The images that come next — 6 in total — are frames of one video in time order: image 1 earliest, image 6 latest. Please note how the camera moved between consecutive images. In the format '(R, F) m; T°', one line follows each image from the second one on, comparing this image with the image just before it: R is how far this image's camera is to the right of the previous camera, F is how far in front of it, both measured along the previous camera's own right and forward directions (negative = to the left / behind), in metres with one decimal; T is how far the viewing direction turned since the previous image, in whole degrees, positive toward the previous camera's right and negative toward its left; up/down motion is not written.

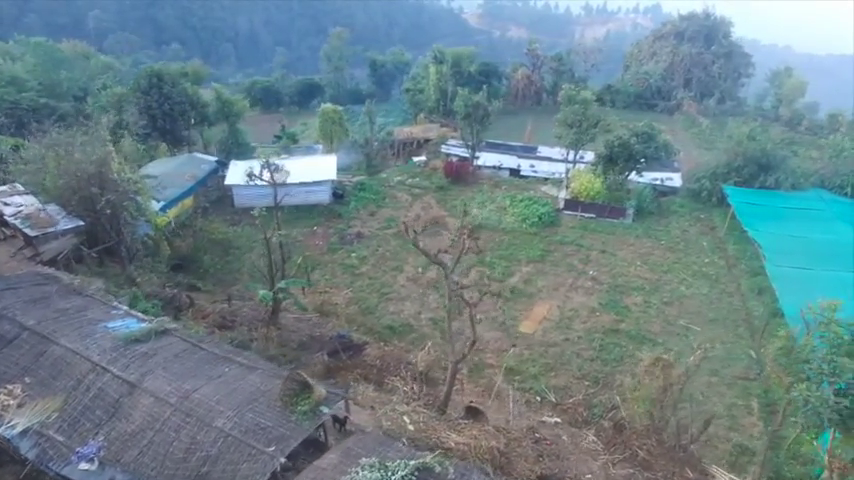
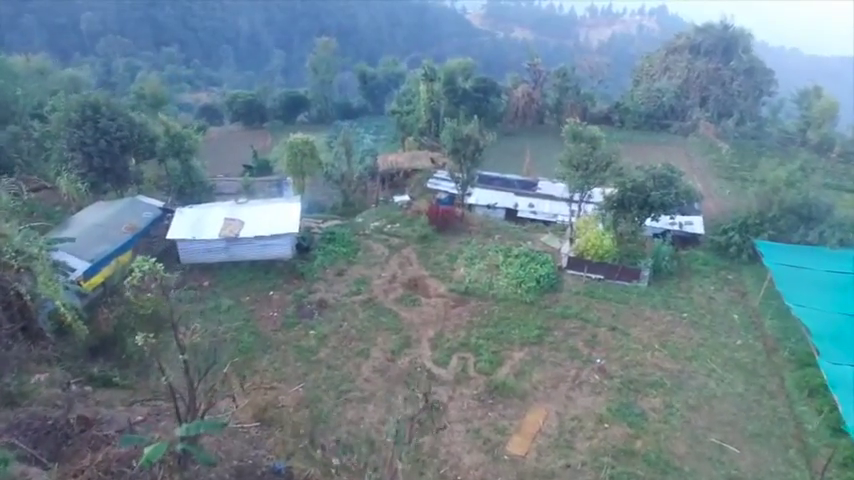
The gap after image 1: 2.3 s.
(+0.7, +2.8) m; 0°
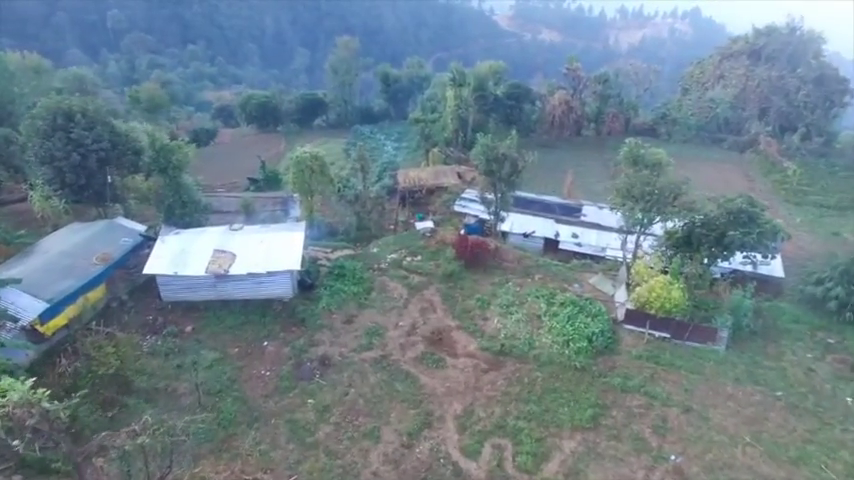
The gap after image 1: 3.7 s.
(-0.2, +2.7) m; -2°
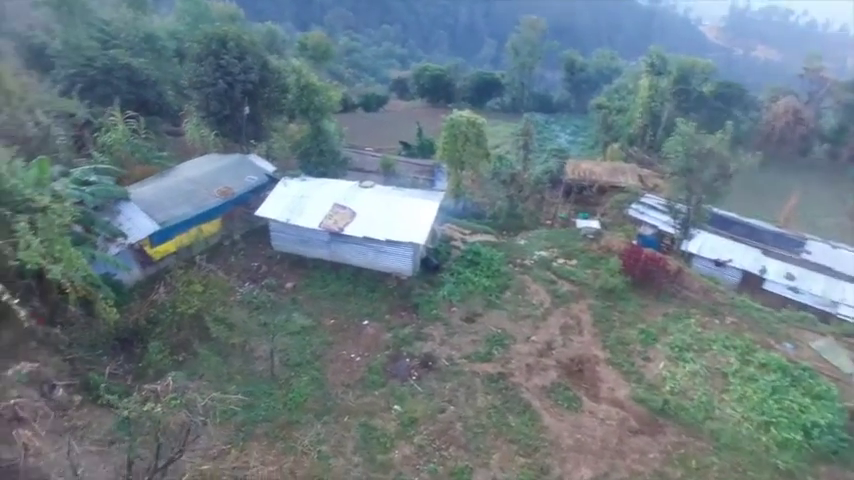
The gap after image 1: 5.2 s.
(0.0, +2.7) m; -14°
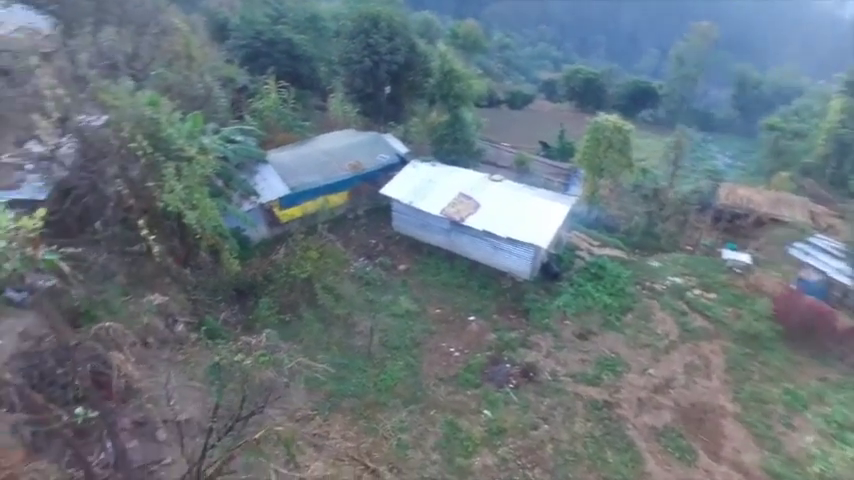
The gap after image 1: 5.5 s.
(+0.1, +0.5) m; -12°
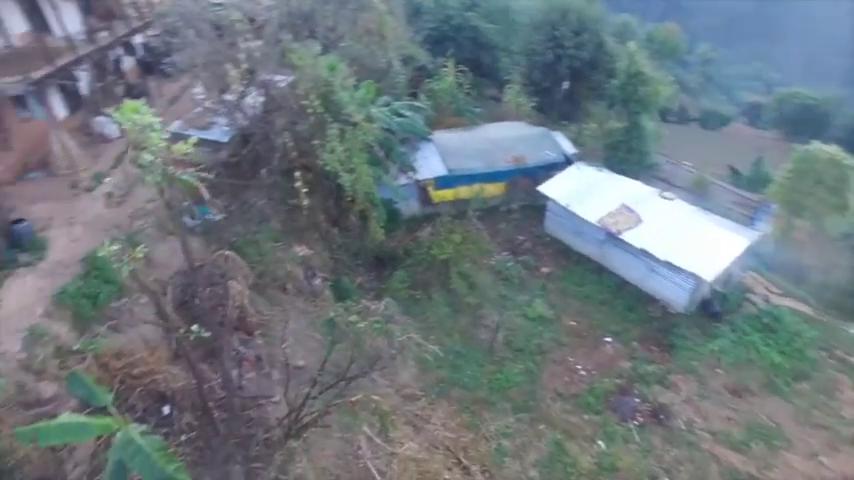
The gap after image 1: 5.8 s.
(+0.2, +0.4) m; -14°
